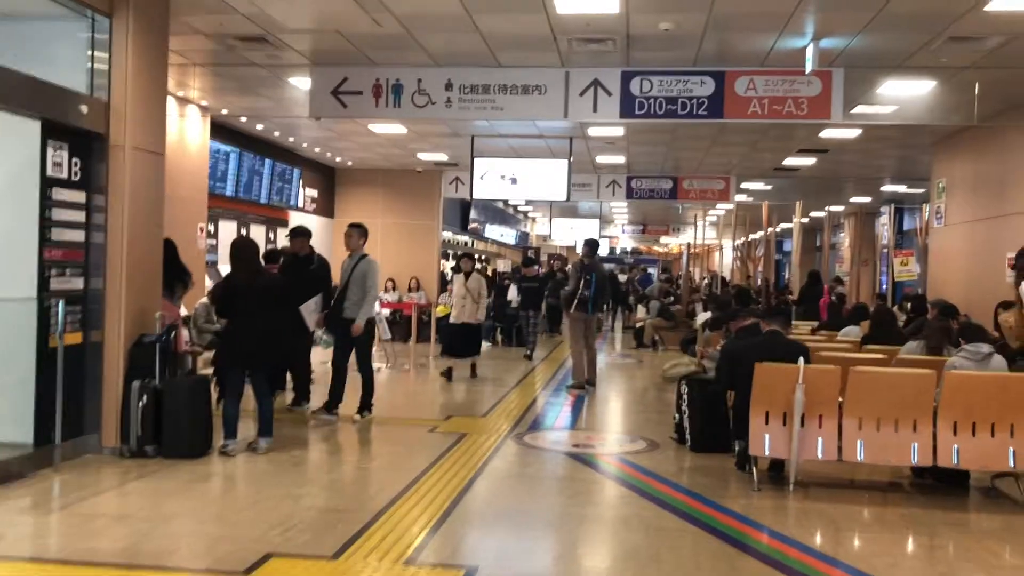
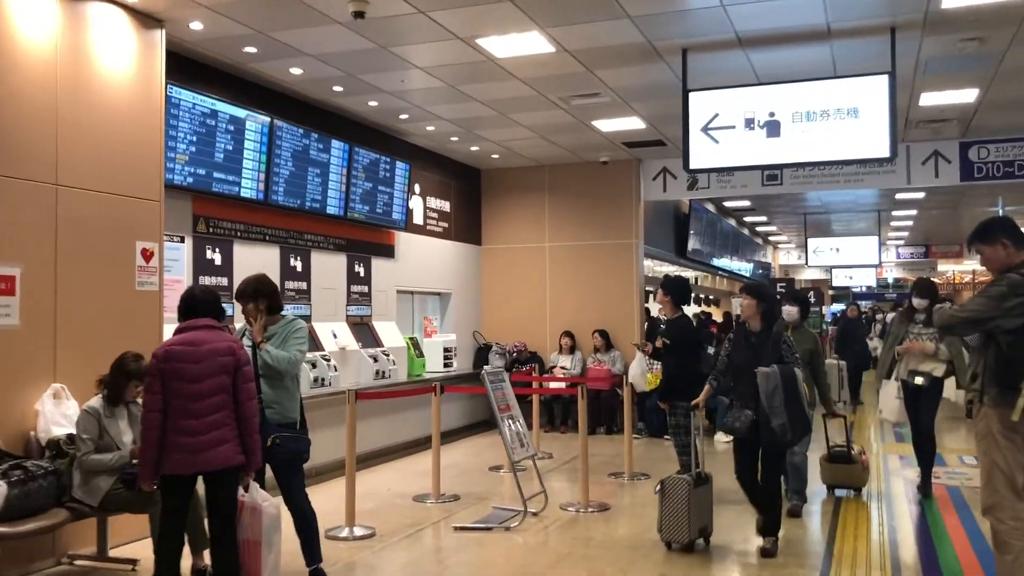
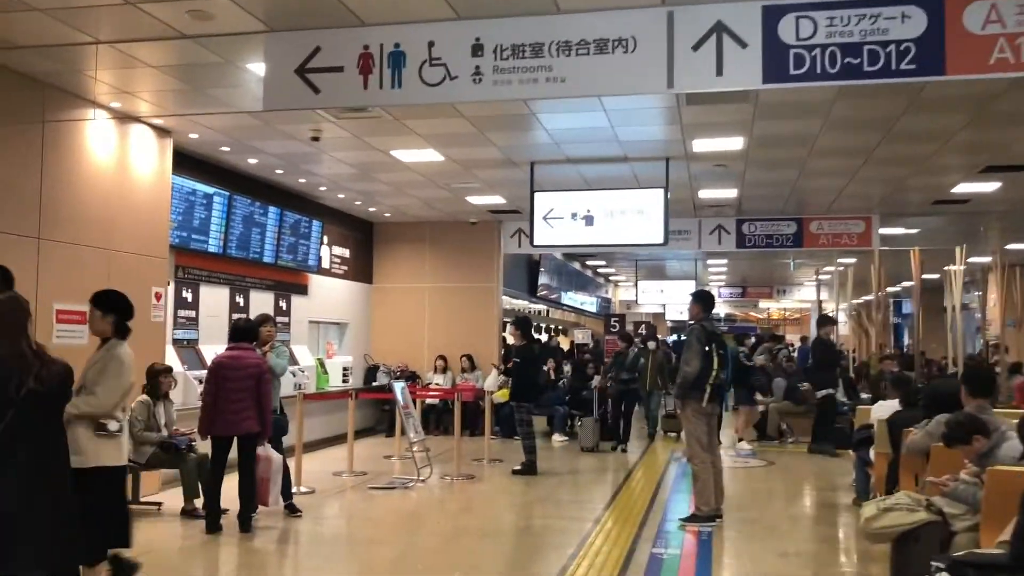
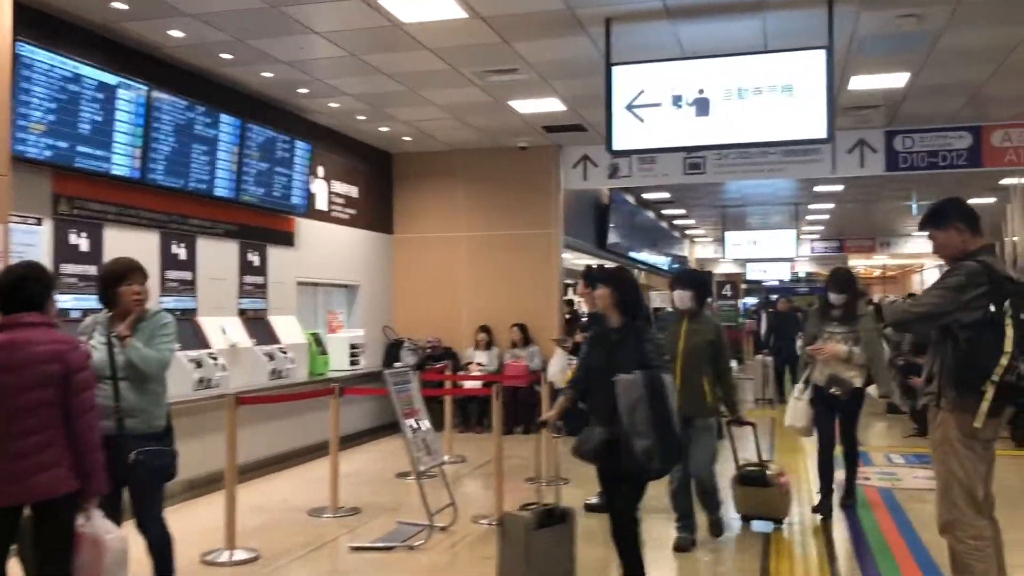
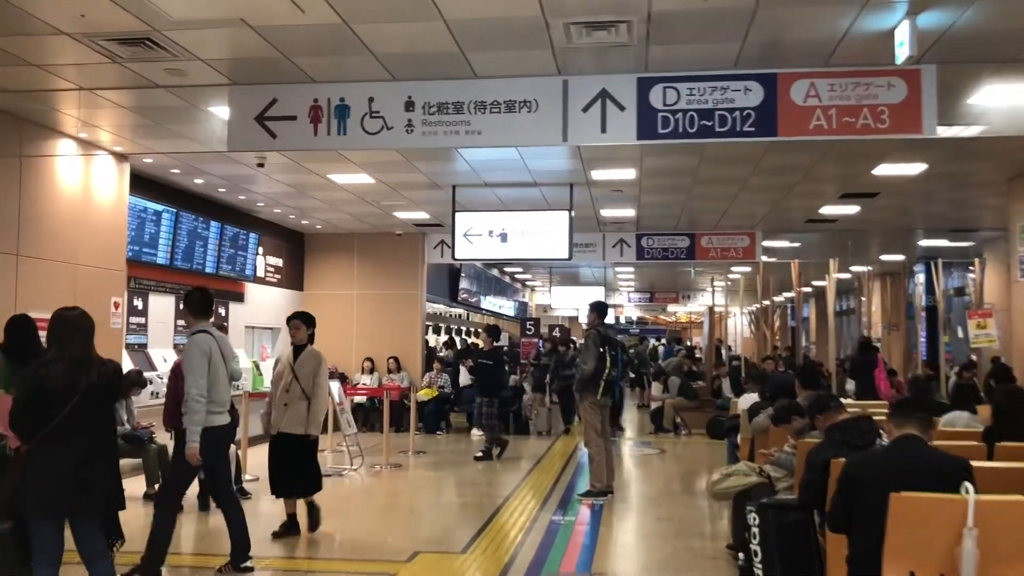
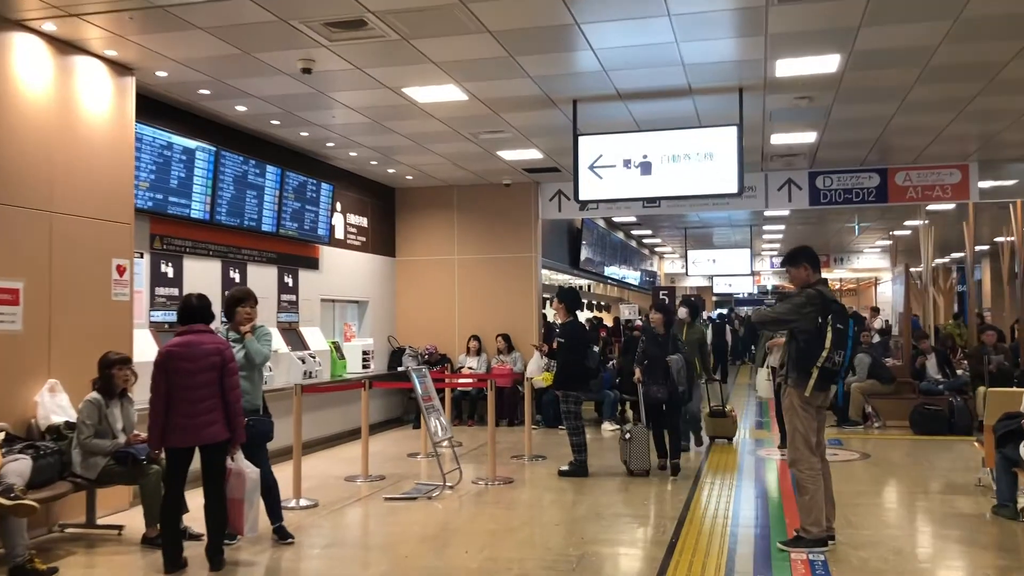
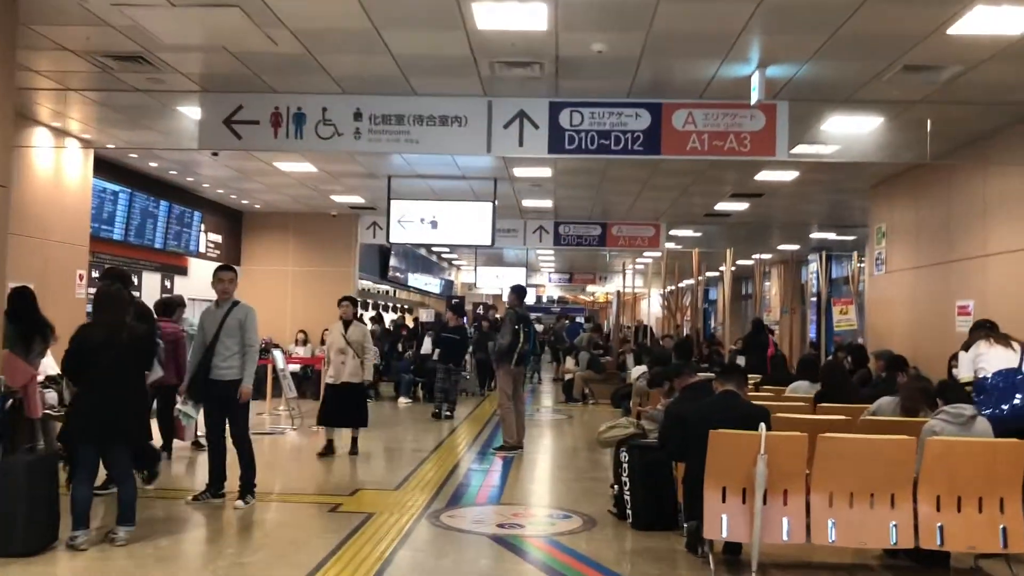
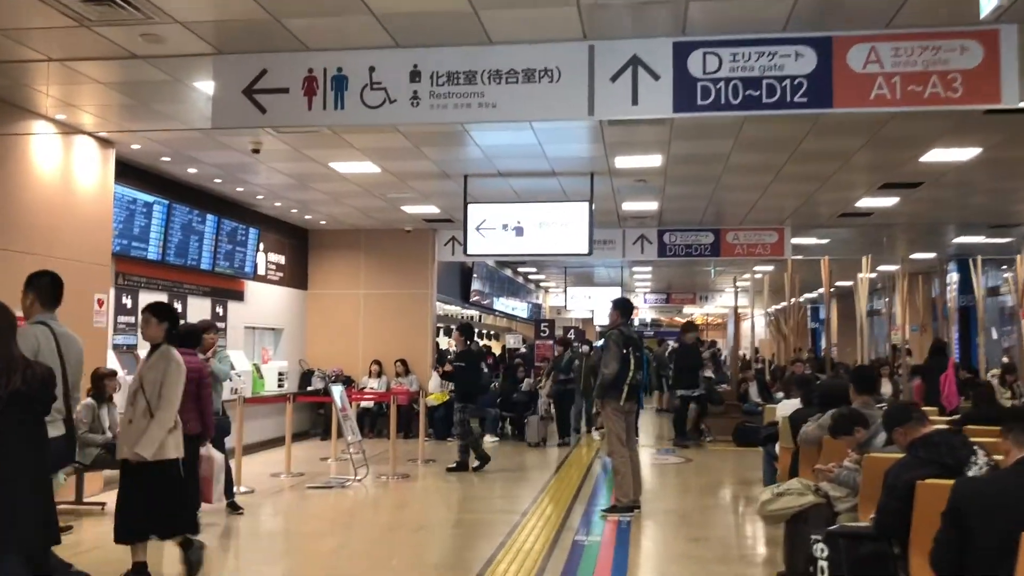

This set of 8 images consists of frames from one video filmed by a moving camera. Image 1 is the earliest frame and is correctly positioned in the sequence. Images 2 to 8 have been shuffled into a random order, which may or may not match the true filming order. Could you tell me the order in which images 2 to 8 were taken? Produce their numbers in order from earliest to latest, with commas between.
7, 5, 8, 3, 6, 2, 4
